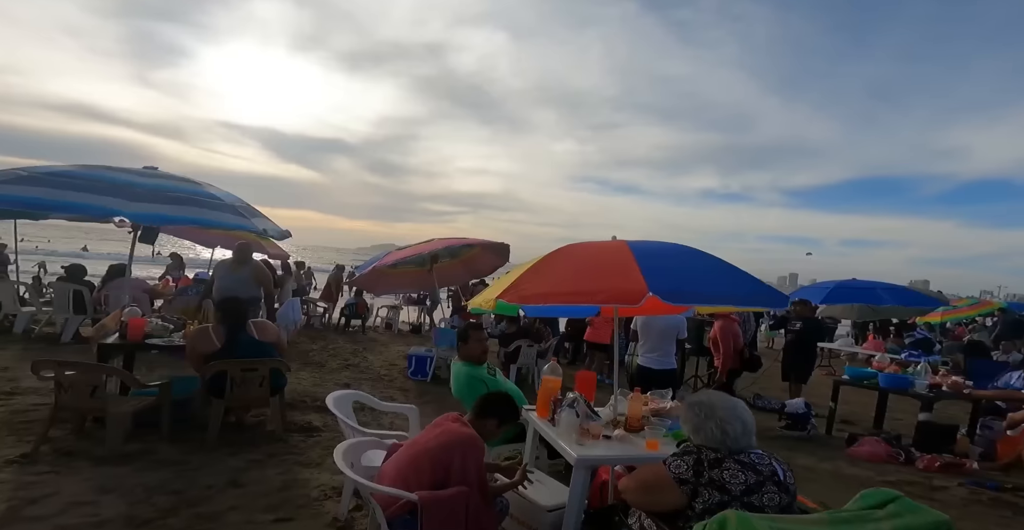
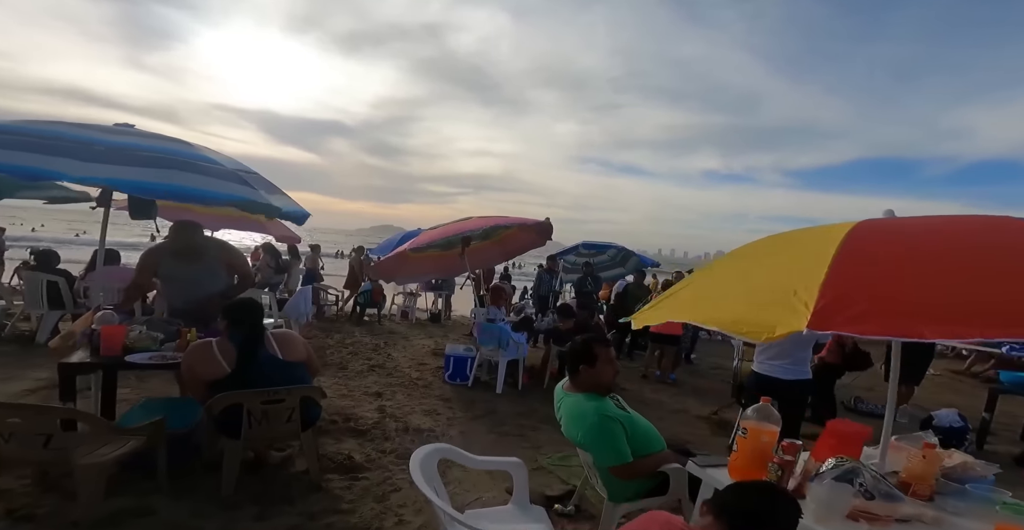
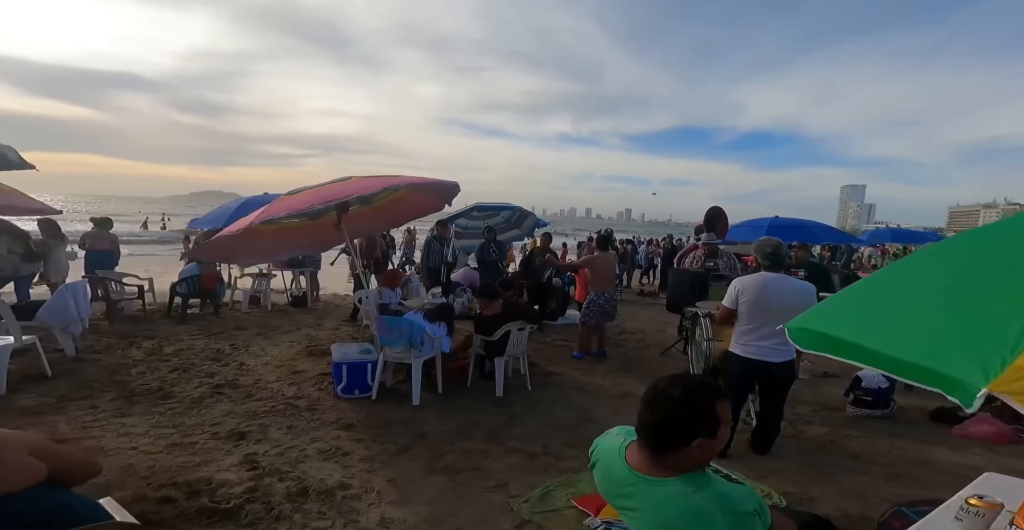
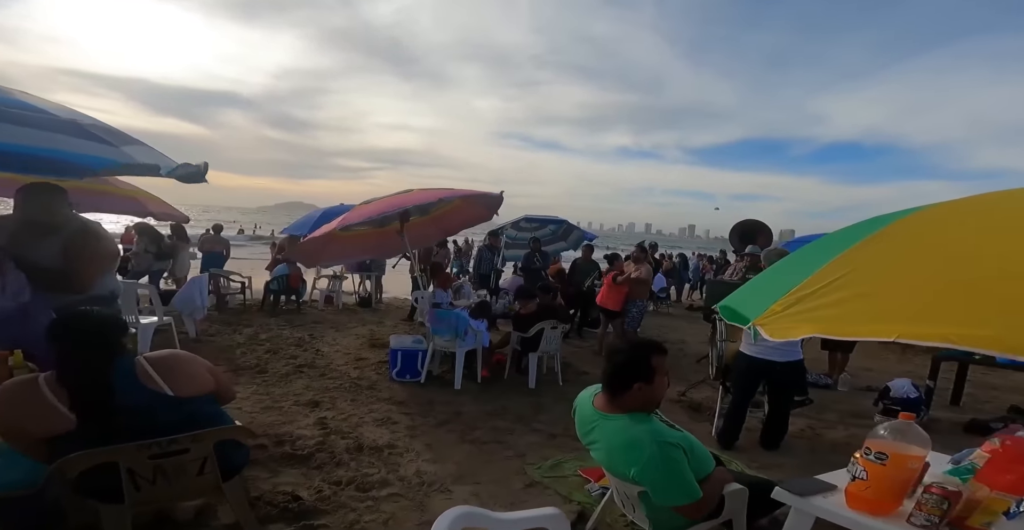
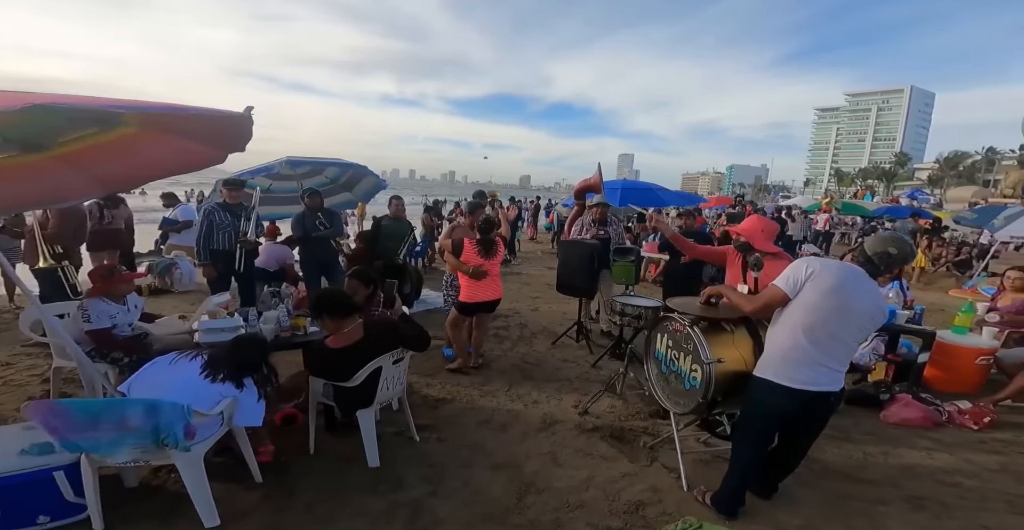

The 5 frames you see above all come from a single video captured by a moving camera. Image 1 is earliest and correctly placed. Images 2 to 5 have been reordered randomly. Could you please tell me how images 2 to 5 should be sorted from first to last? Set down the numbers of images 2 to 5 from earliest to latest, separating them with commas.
2, 4, 3, 5
